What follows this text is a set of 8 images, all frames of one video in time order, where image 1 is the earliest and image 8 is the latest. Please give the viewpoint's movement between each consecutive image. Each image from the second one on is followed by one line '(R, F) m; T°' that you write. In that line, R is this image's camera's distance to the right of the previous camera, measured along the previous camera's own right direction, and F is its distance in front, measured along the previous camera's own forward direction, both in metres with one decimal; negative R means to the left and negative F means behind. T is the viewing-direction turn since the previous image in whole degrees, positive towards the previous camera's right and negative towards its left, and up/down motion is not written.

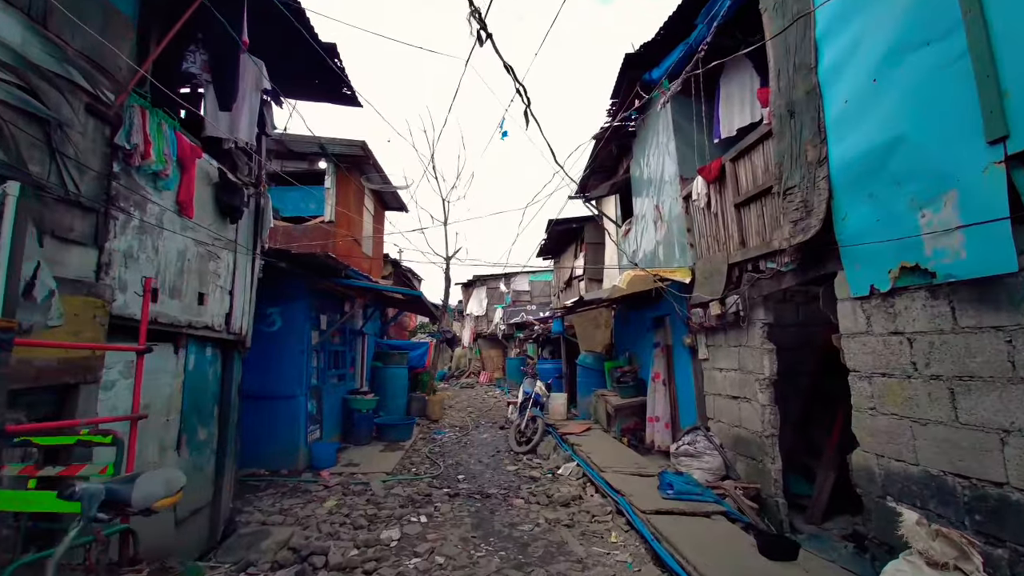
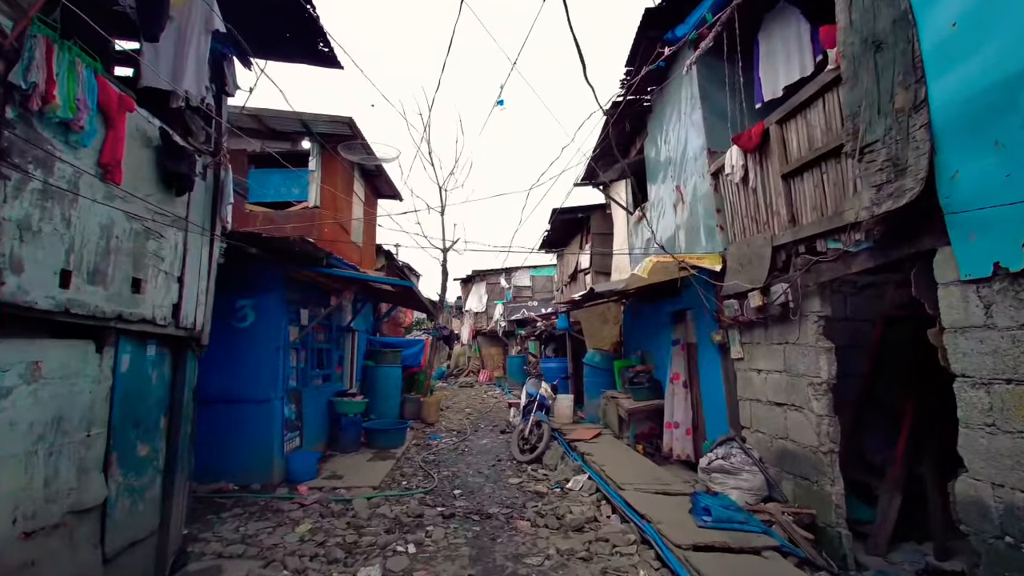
(0.0, +0.8) m; 0°
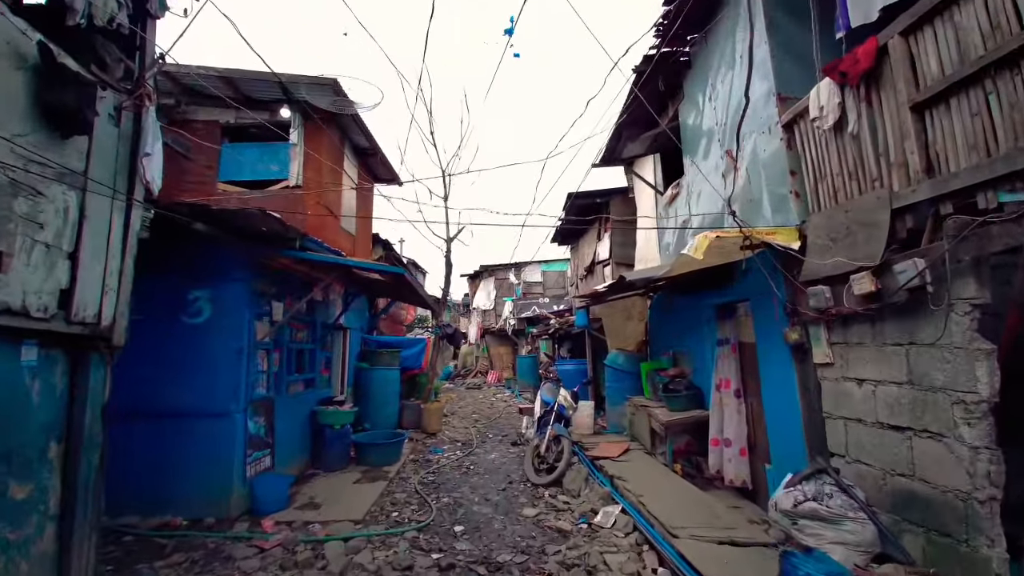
(-0.1, +1.1) m; -1°
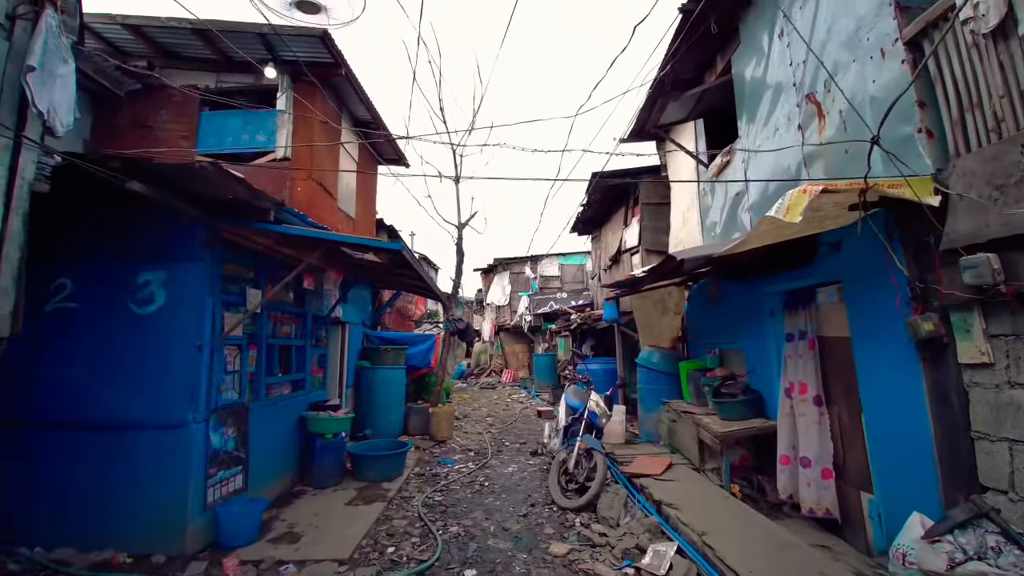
(-0.1, +0.9) m; -2°
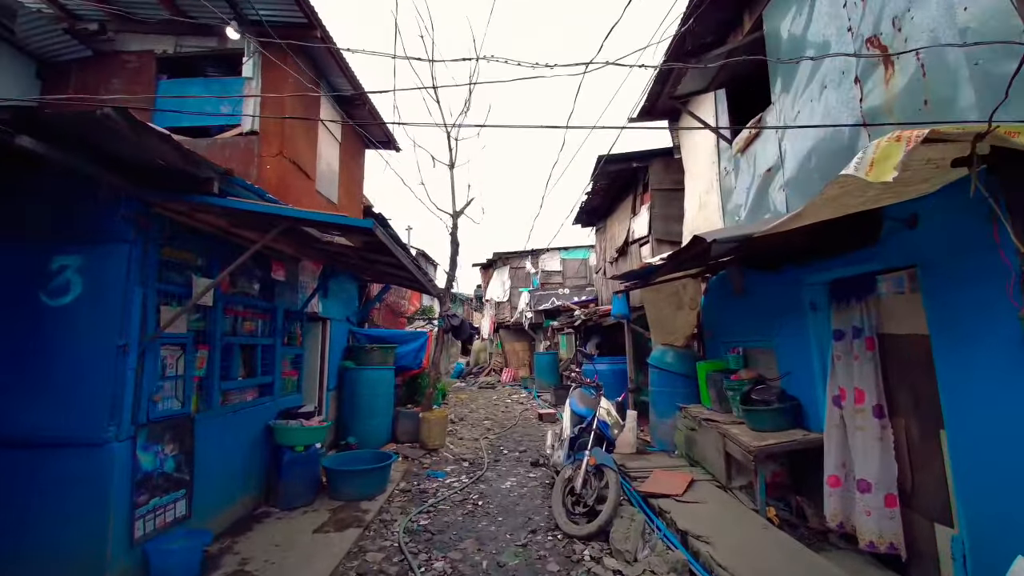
(0.0, +0.7) m; 0°
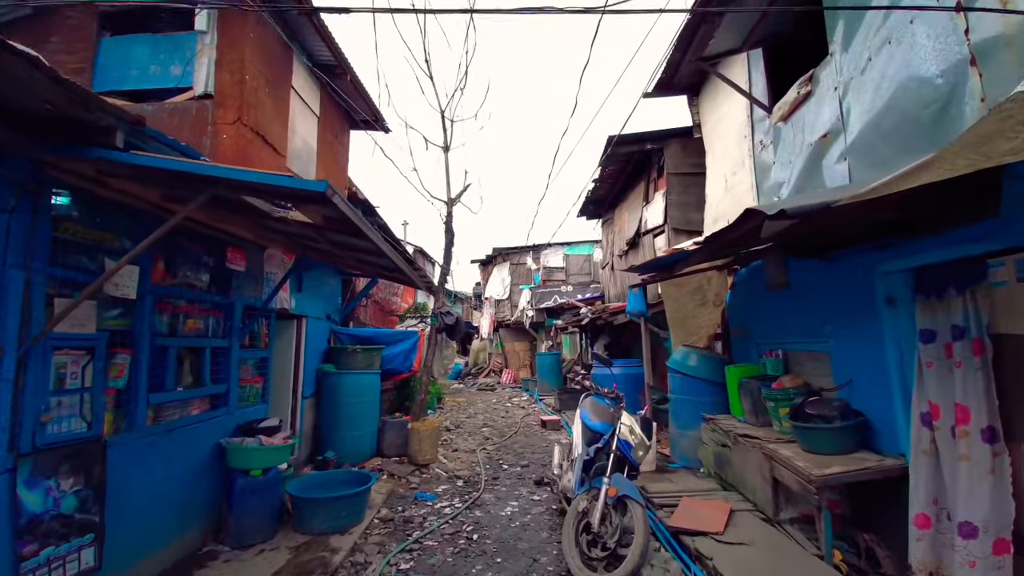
(0.0, +0.8) m; 0°
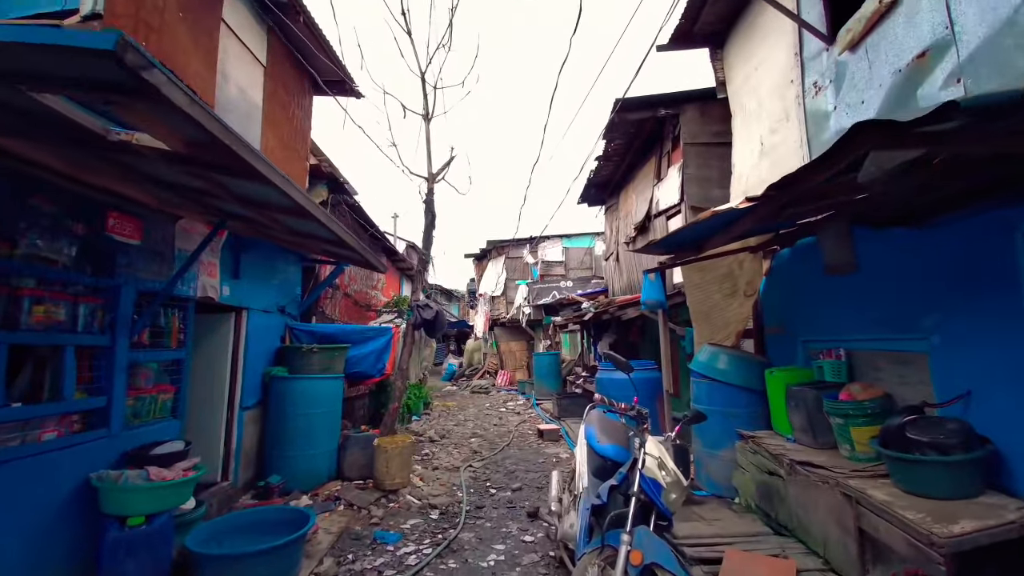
(+0.1, +1.0) m; 0°
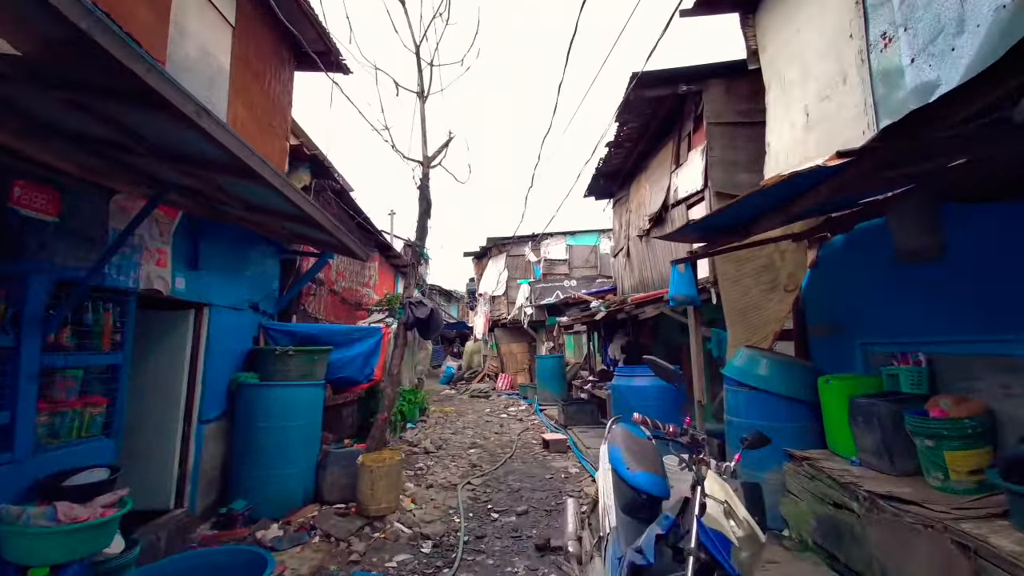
(-0.1, +0.6) m; 0°
